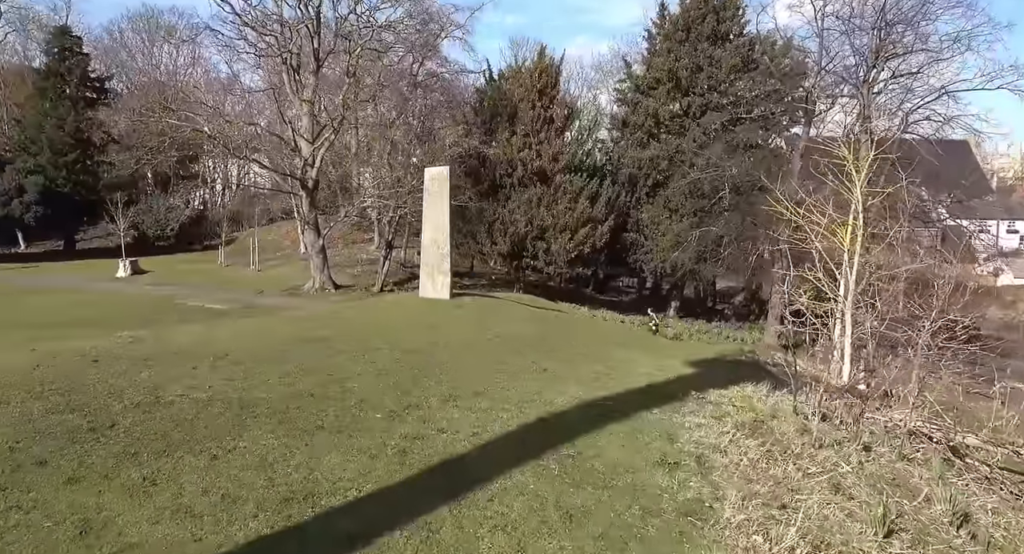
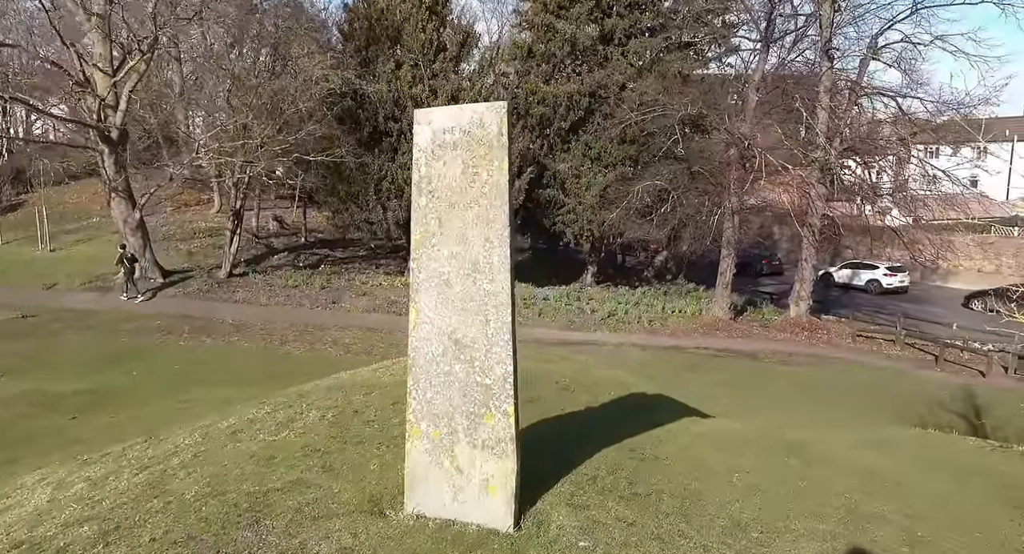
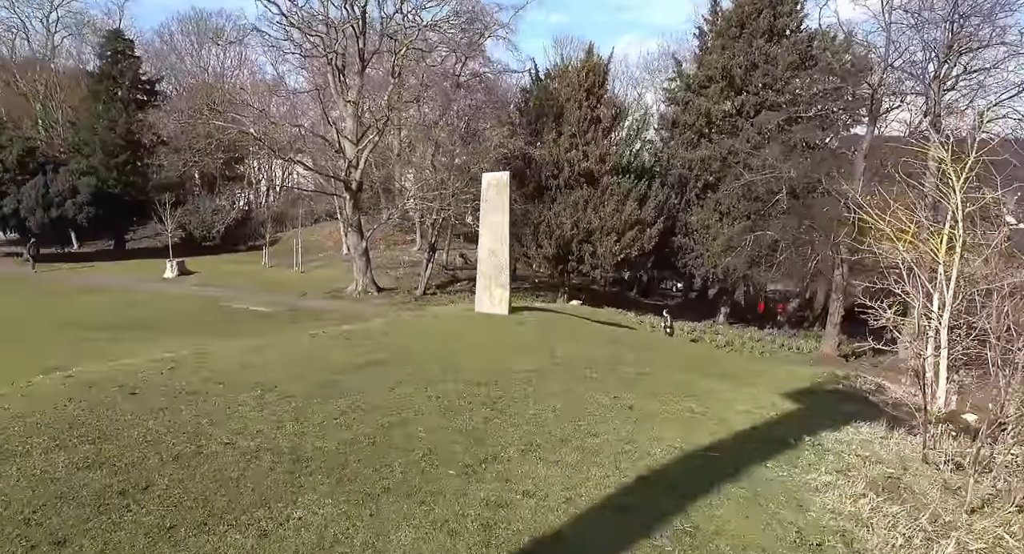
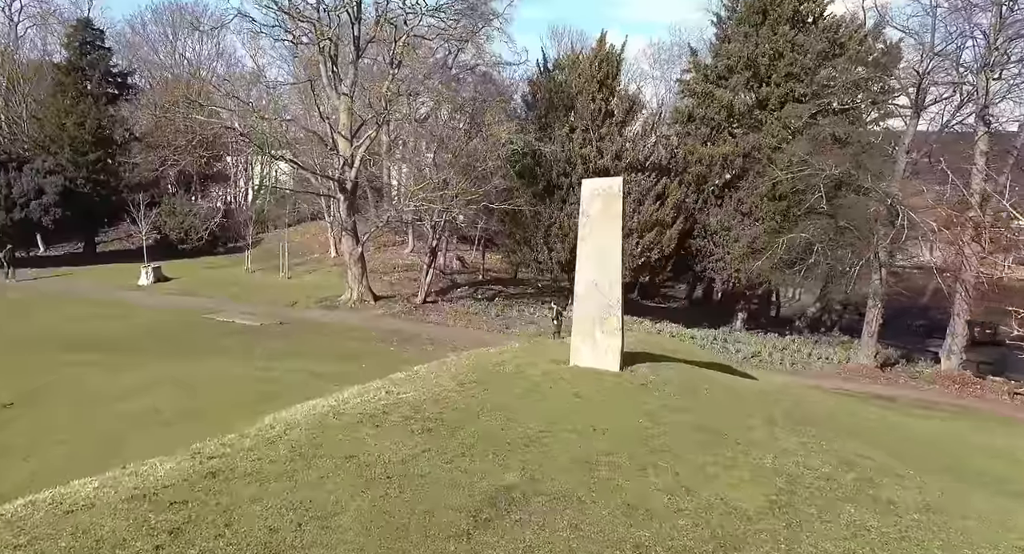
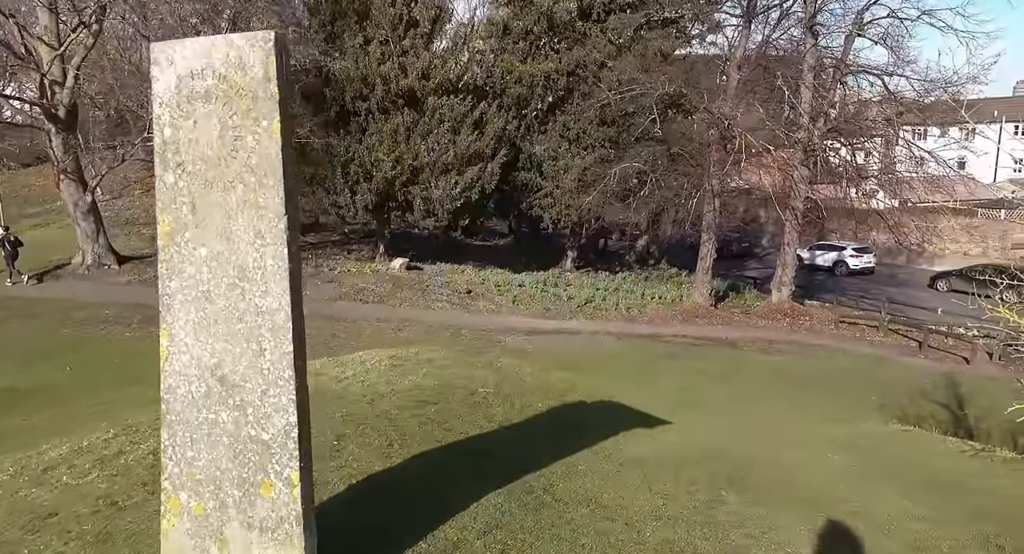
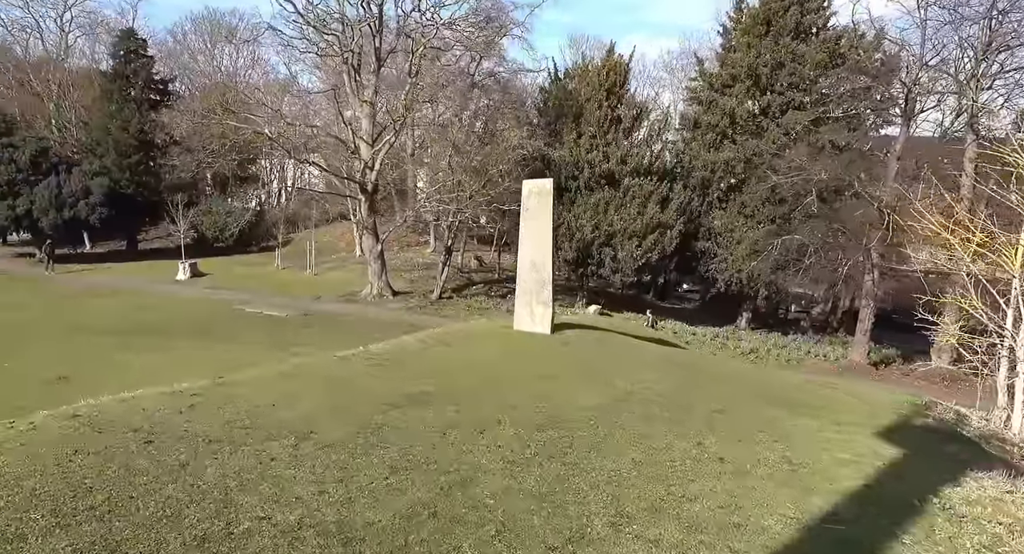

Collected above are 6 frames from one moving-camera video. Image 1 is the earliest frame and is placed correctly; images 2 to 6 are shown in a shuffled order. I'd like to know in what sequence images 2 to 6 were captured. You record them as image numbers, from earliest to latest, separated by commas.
3, 6, 4, 2, 5
